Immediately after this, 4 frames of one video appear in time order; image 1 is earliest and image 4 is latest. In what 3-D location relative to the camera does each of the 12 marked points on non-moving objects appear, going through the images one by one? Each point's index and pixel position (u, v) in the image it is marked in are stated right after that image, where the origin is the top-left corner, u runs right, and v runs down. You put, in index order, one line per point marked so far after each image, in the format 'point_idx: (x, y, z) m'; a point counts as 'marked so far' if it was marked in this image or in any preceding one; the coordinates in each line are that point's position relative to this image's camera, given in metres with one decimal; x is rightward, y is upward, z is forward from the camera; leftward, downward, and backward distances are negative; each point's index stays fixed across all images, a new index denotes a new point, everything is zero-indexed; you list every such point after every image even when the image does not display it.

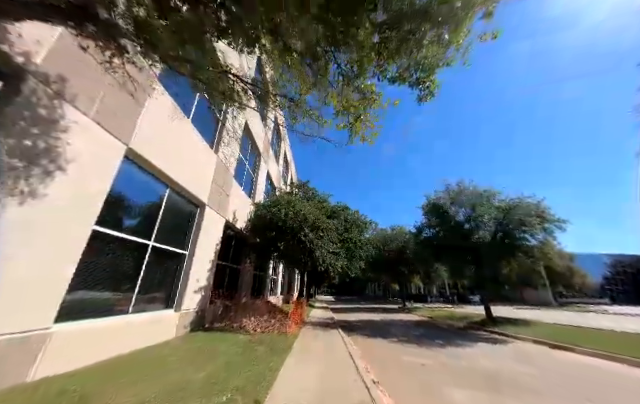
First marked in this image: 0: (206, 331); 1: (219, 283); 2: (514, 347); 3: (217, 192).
0: (-3.7, -4.2, +7.5) m
1: (-4.2, -3.4, +9.5) m
2: (+7.9, -5.9, +9.4) m
3: (-4.0, +0.4, +8.9) m
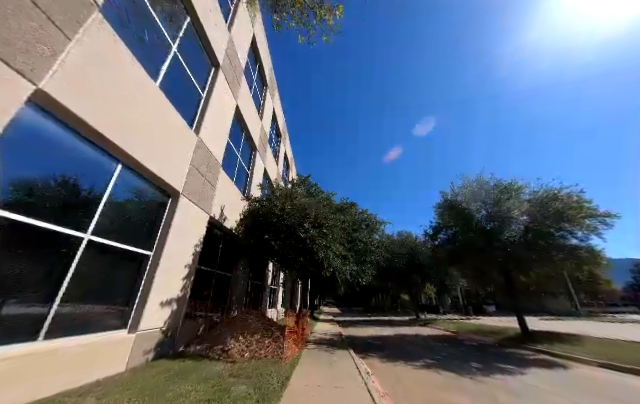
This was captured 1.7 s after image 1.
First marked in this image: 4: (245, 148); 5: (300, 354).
0: (-3.5, -3.8, +5.7) m
1: (-4.0, -3.1, +7.7) m
2: (+8.1, -5.4, +7.3) m
3: (-3.9, +0.7, +7.3) m
4: (-3.9, +2.8, +12.0) m
5: (-0.7, -5.1, +7.8) m
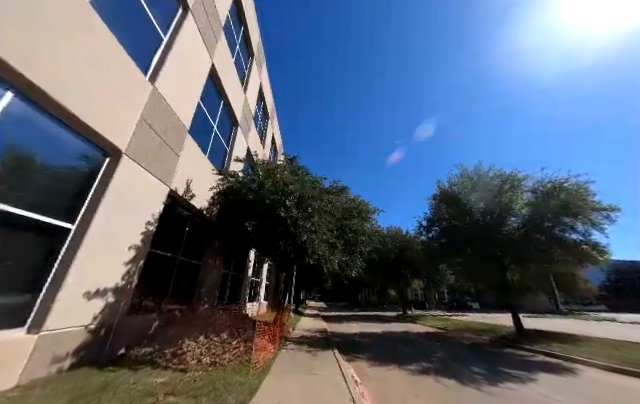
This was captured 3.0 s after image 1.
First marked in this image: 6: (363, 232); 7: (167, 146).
0: (-4.0, -3.1, +4.3) m
1: (-4.6, -2.3, +6.3) m
2: (+7.6, -5.0, +6.5) m
3: (-4.2, +1.5, +5.8) m
4: (-4.4, +3.7, +10.4) m
5: (-1.3, -4.4, +6.6) m
6: (+2.1, -1.4, +11.1) m
7: (-4.2, +1.5, +6.4) m
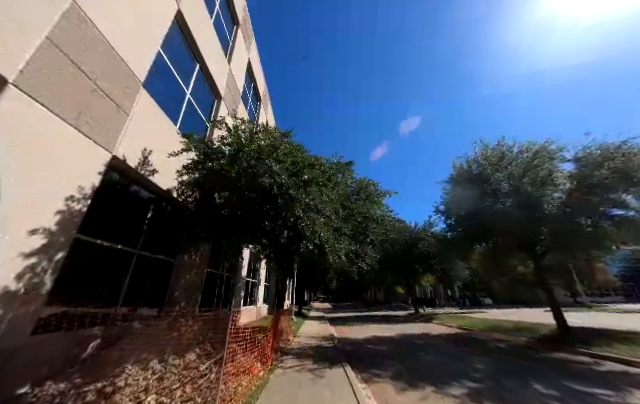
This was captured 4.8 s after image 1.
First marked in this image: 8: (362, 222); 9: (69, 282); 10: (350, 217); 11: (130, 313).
0: (-3.9, -2.5, +2.5) m
1: (-4.5, -1.7, +4.5) m
2: (+7.7, -4.0, +4.7) m
3: (-4.3, +2.1, +4.0) m
4: (-4.5, +4.3, +8.7) m
5: (-1.1, -3.7, +4.8) m
6: (+2.2, -0.6, +9.3) m
7: (-4.3, +2.1, +4.6) m
8: (+1.6, -0.8, +8.7) m
9: (-4.5, -1.4, +4.2) m
10: (+1.1, -0.6, +8.3) m
11: (-4.5, -2.6, +5.5) m
